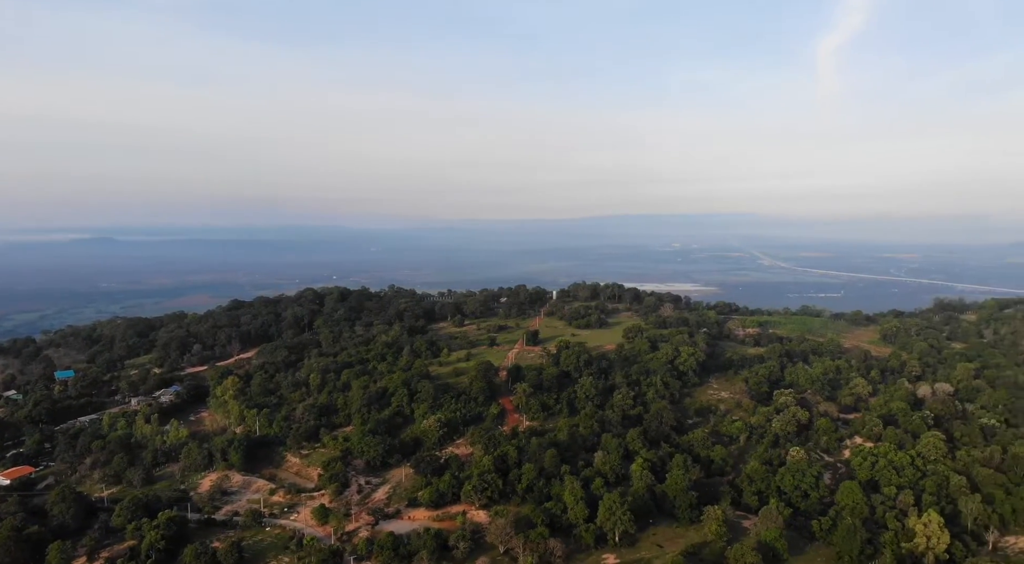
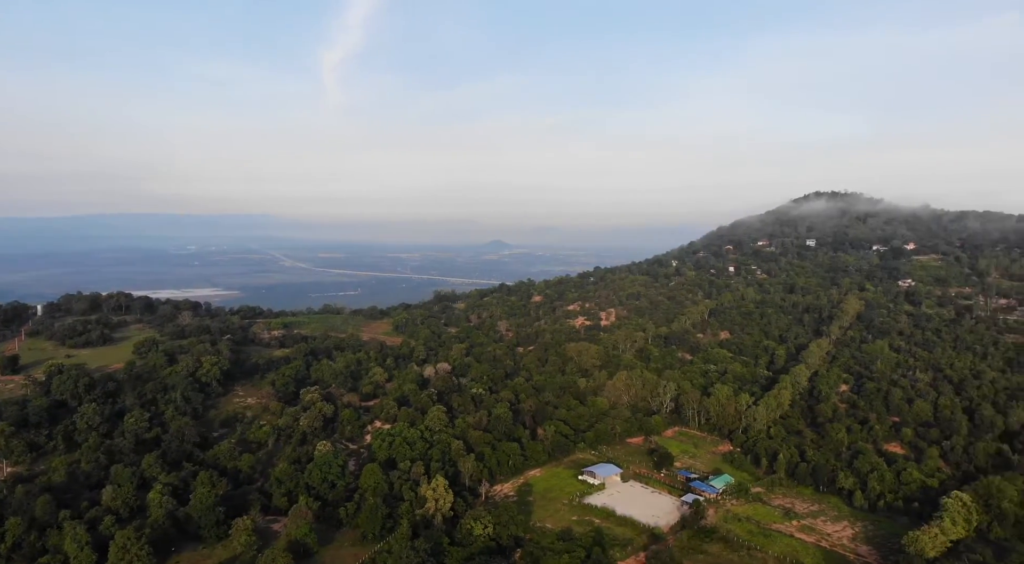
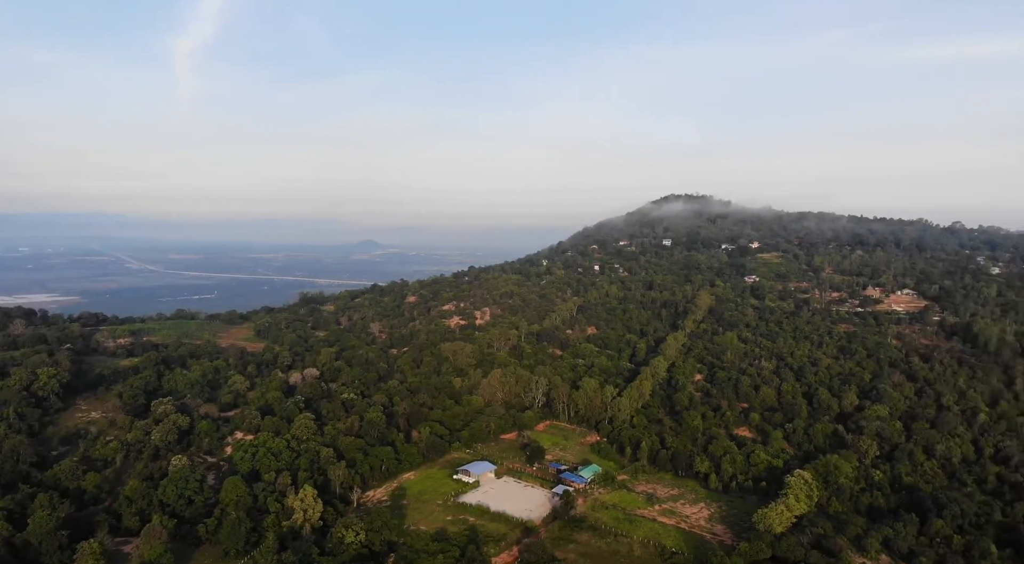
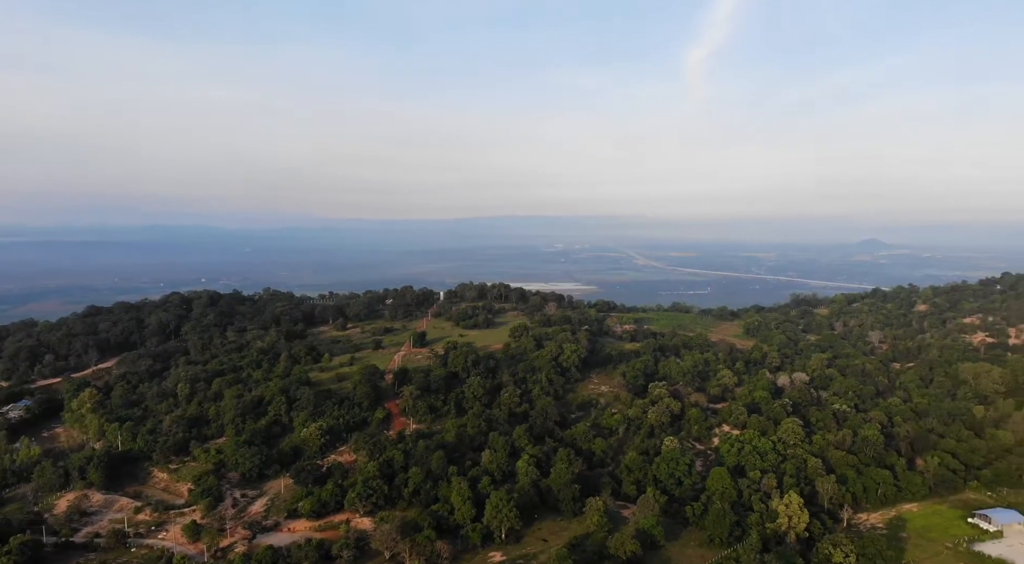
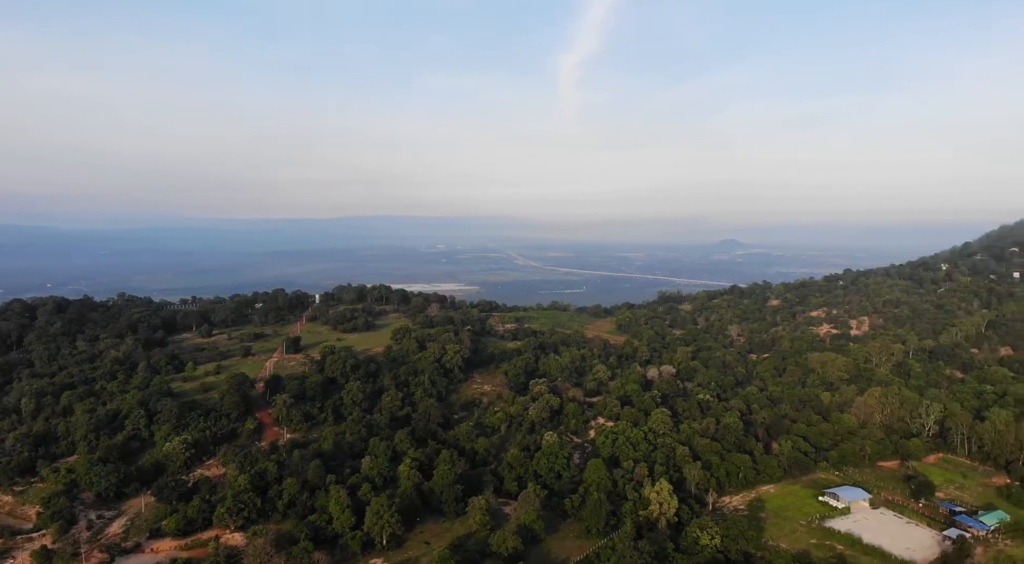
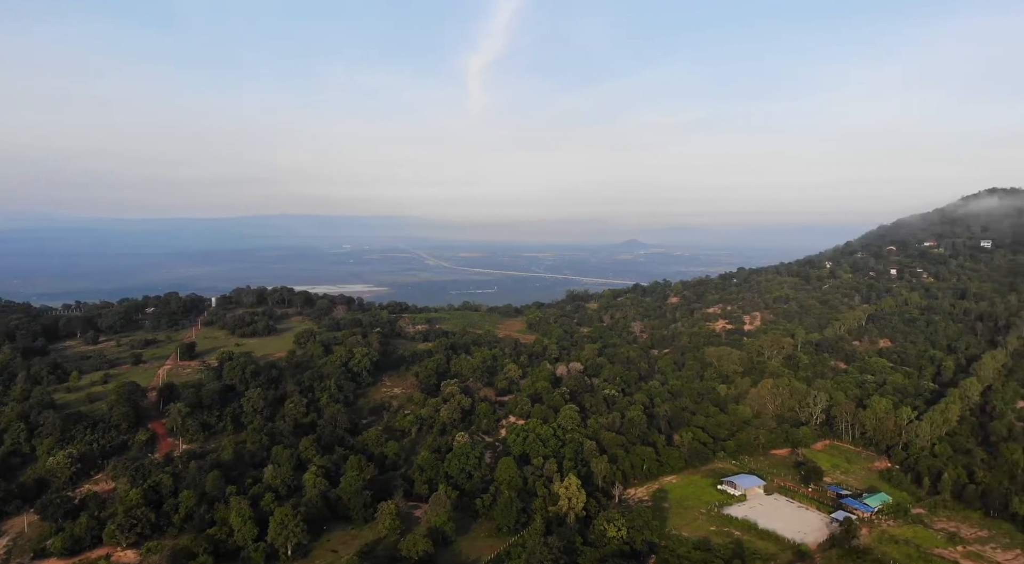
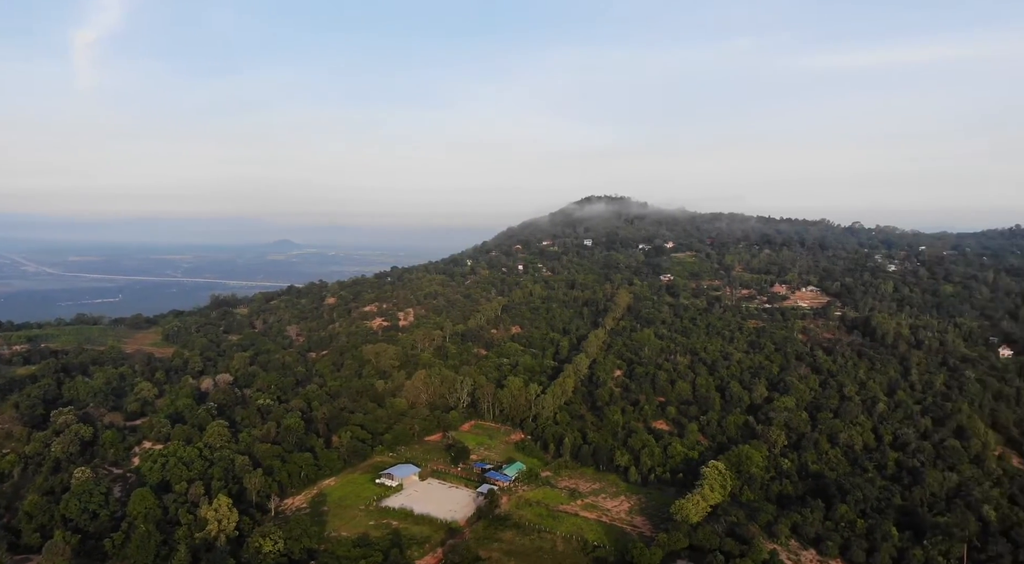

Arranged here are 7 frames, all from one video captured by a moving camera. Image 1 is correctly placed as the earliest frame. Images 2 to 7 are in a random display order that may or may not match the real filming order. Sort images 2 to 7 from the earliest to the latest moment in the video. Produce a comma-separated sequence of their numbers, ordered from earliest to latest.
4, 5, 6, 2, 3, 7
